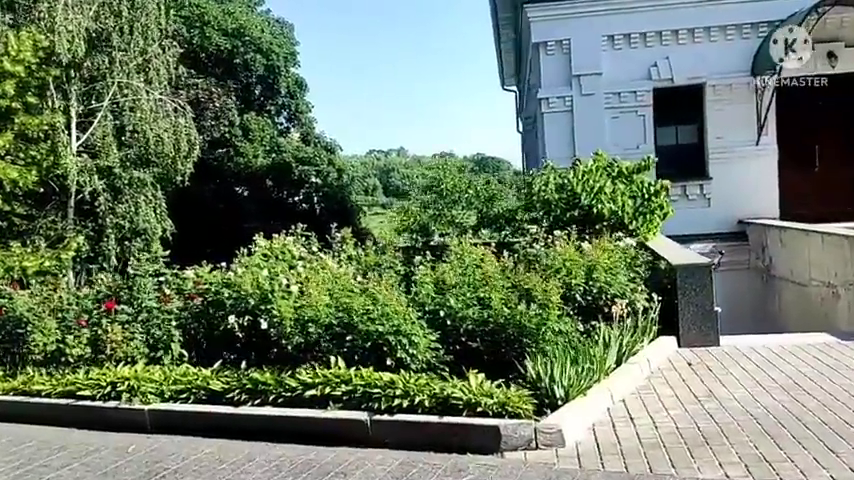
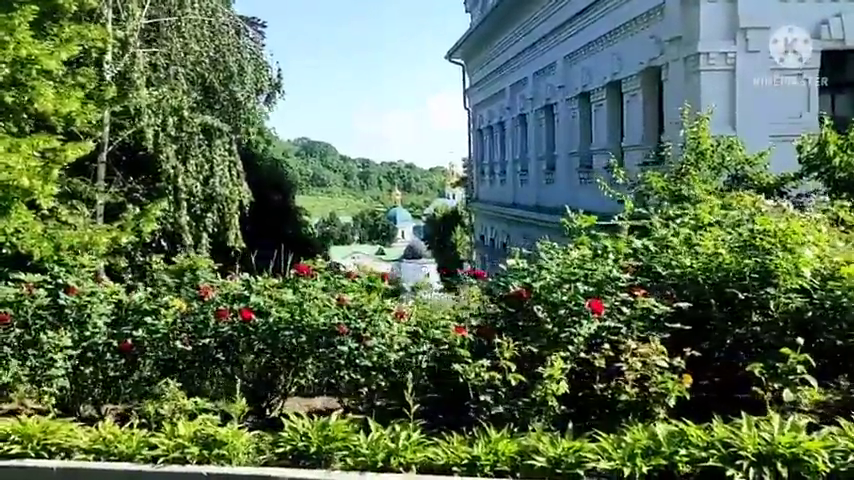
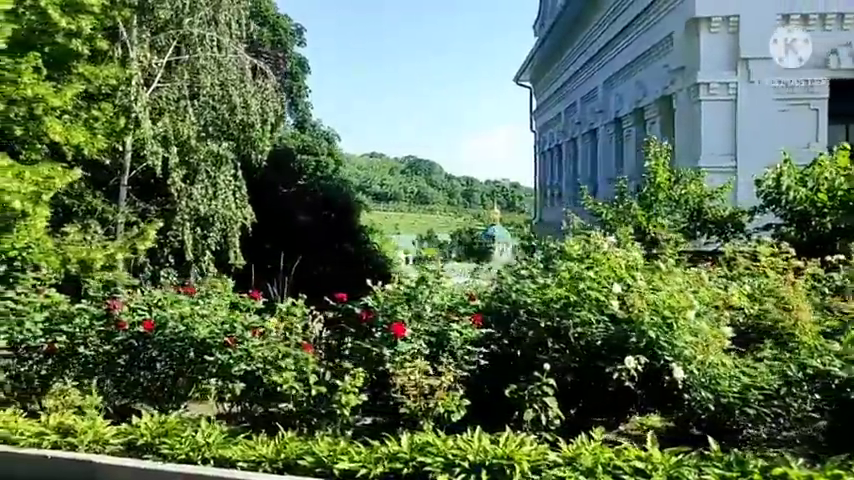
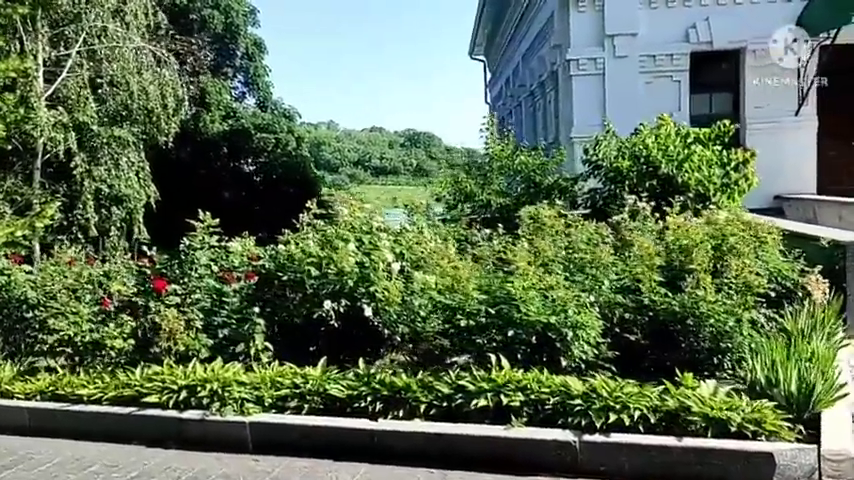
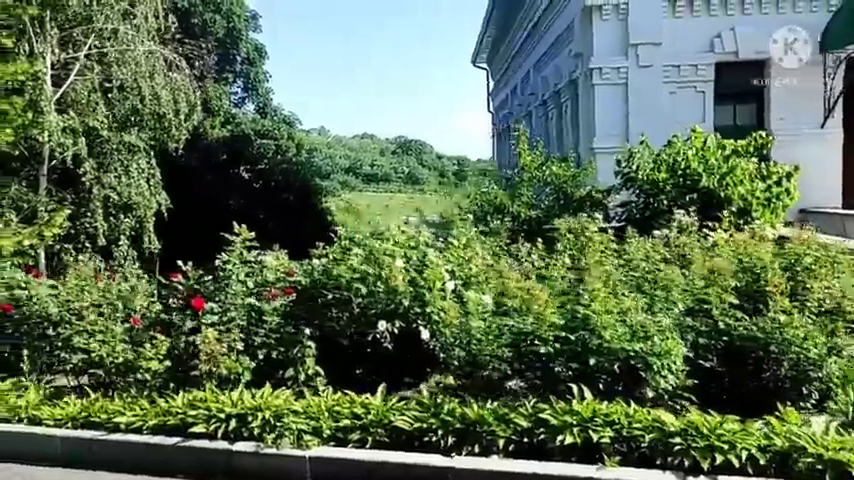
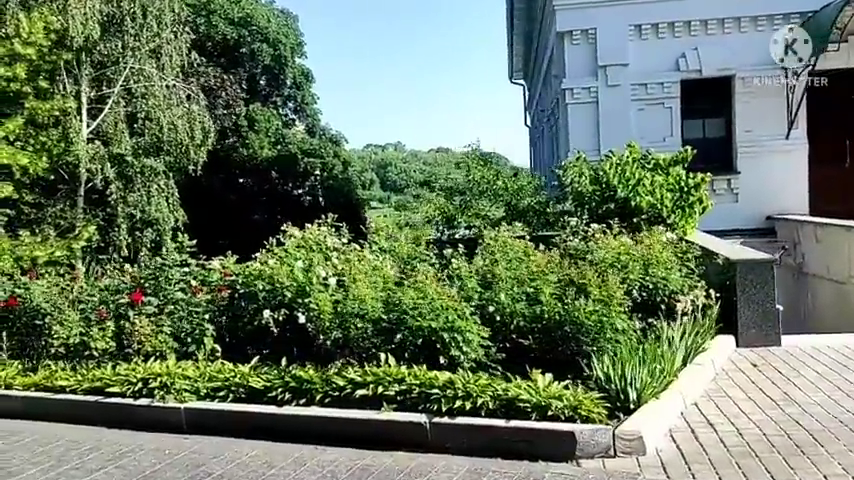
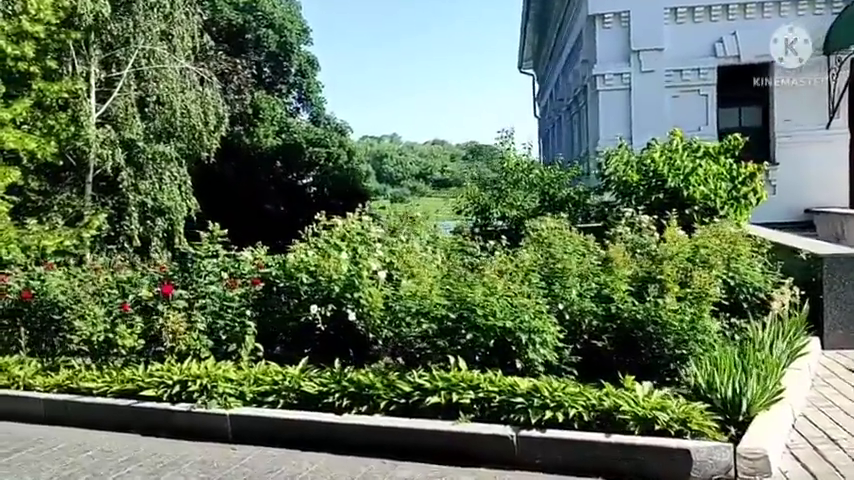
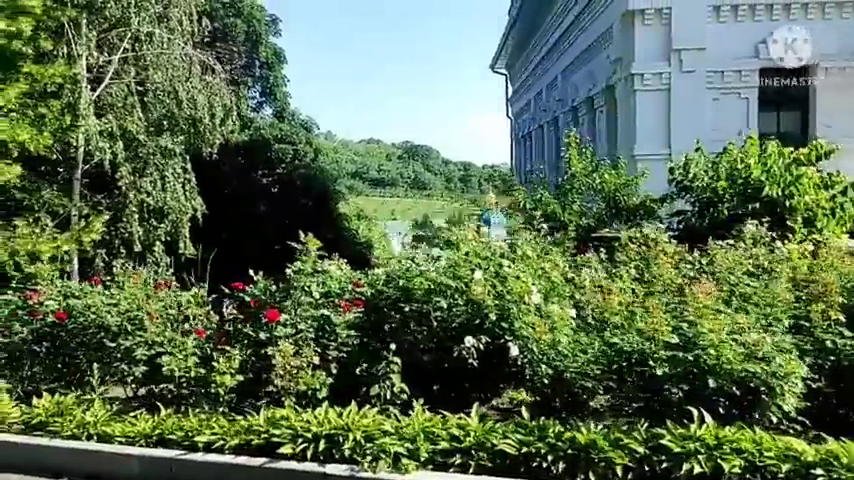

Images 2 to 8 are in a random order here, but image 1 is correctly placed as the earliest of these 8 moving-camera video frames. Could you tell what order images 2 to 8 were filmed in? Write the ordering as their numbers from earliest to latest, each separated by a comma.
6, 7, 4, 5, 8, 3, 2
